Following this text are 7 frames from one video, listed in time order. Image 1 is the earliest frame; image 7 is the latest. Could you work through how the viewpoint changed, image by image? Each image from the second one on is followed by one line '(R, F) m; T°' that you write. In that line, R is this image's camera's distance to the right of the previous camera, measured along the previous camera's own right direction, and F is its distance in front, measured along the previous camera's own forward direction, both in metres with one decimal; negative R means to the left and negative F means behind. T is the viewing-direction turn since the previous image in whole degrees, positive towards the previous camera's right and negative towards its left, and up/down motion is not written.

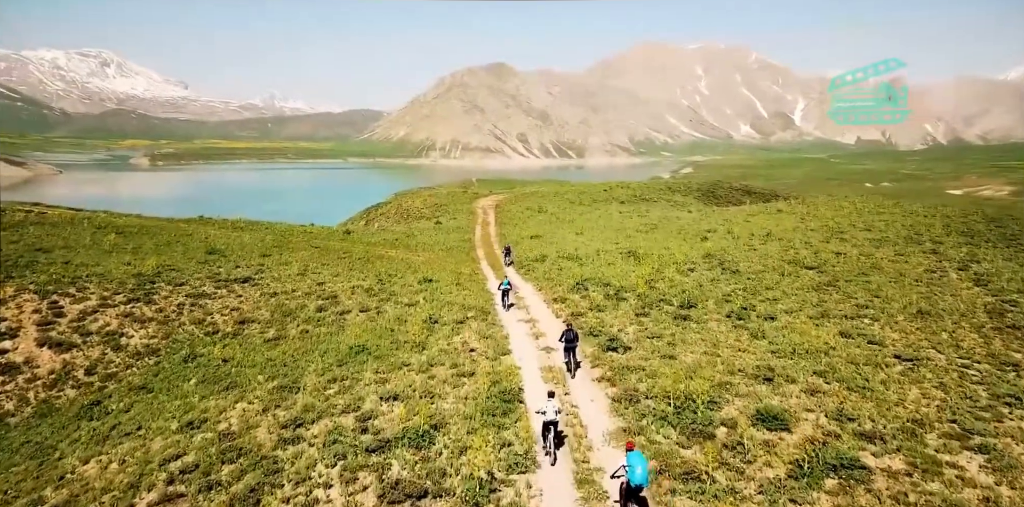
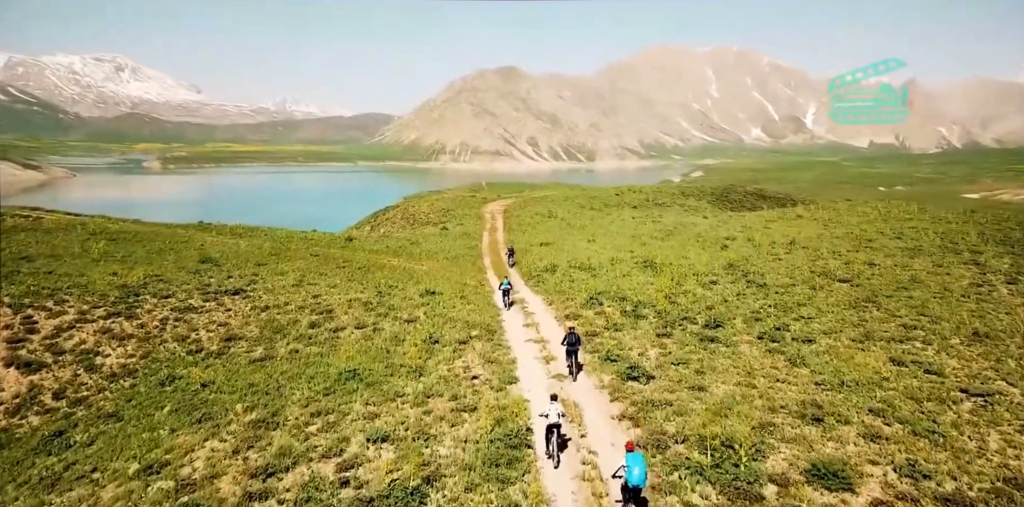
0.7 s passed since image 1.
(0.0, +0.9) m; -1°
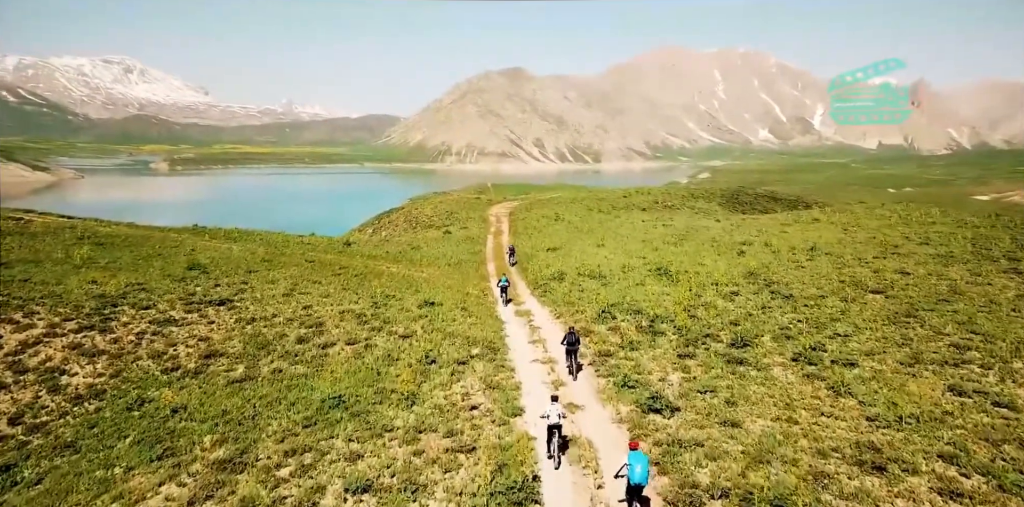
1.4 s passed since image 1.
(0.0, +0.9) m; -1°
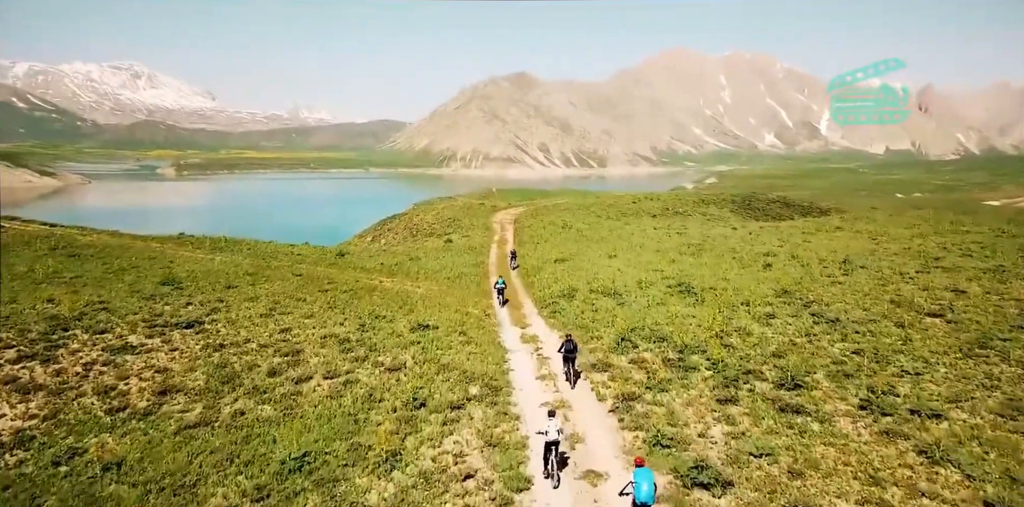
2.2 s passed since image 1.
(0.0, +1.3) m; -1°
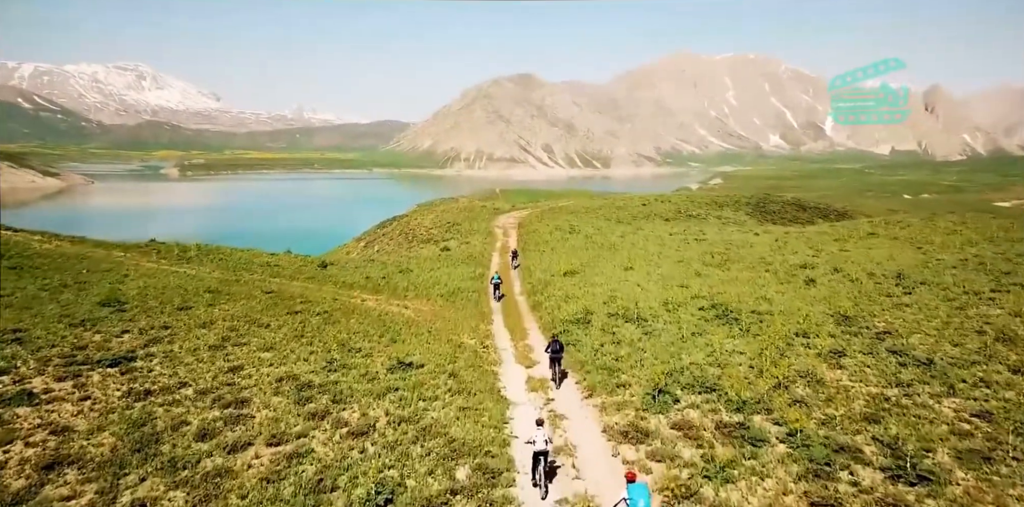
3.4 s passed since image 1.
(0.0, +2.0) m; 0°
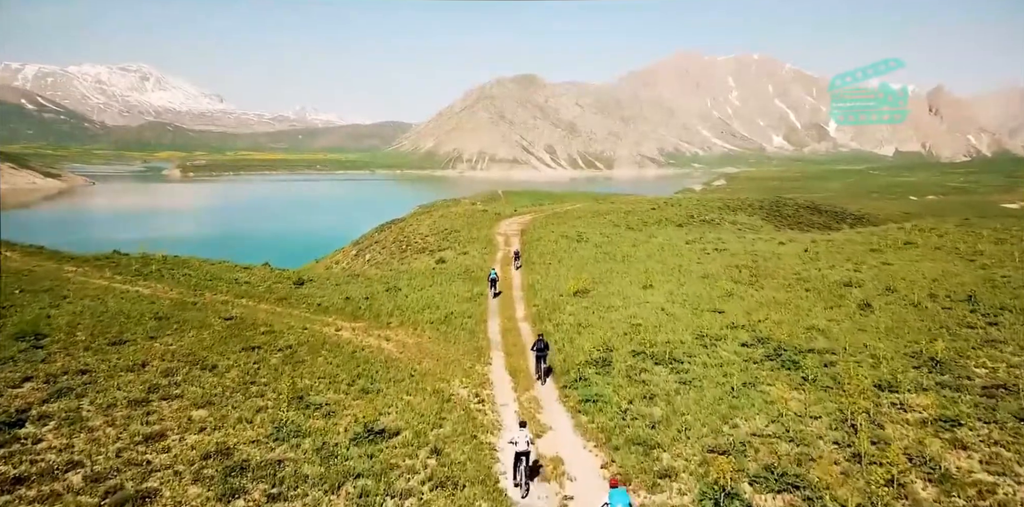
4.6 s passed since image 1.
(0.0, +1.9) m; 0°
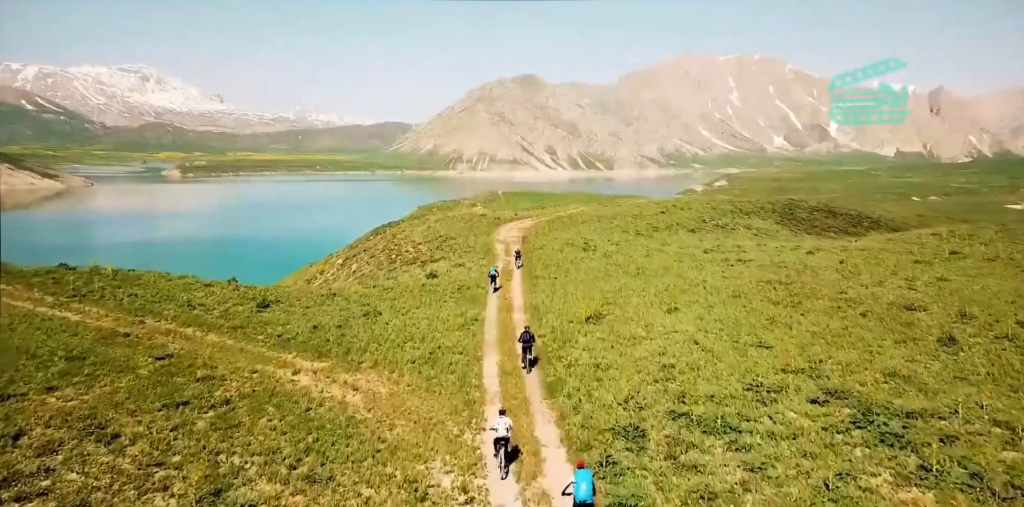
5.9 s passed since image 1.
(0.0, +2.1) m; 0°
